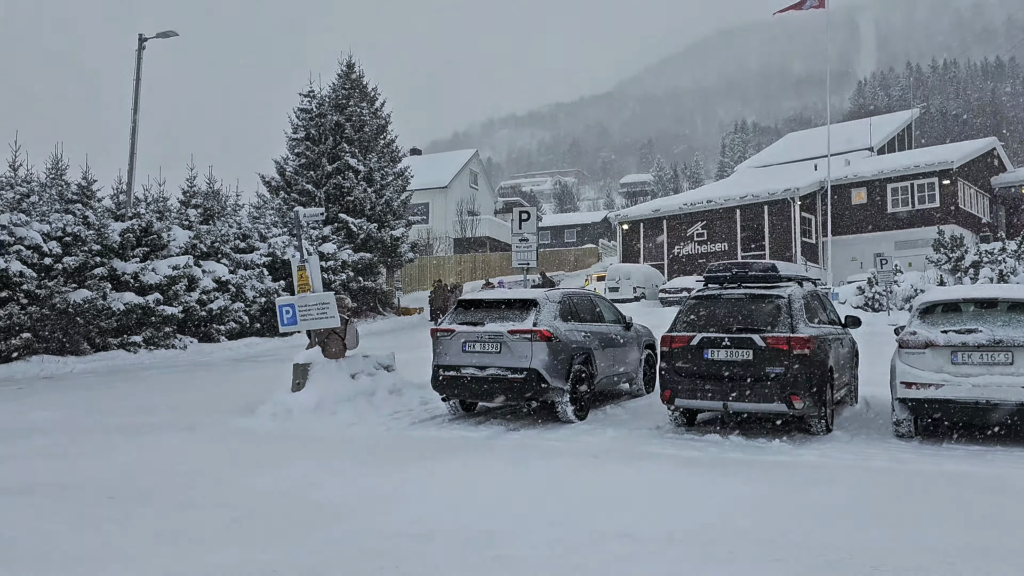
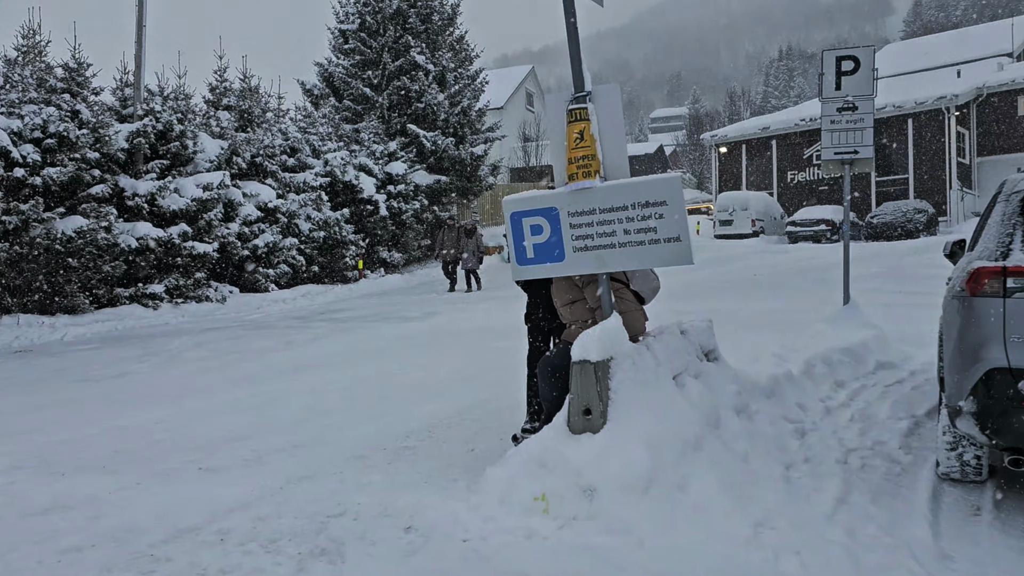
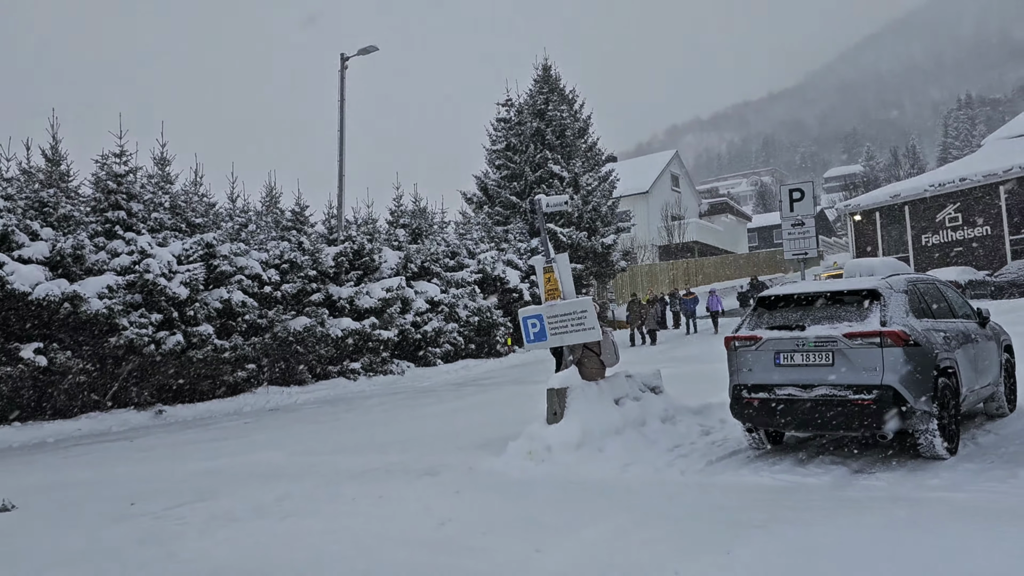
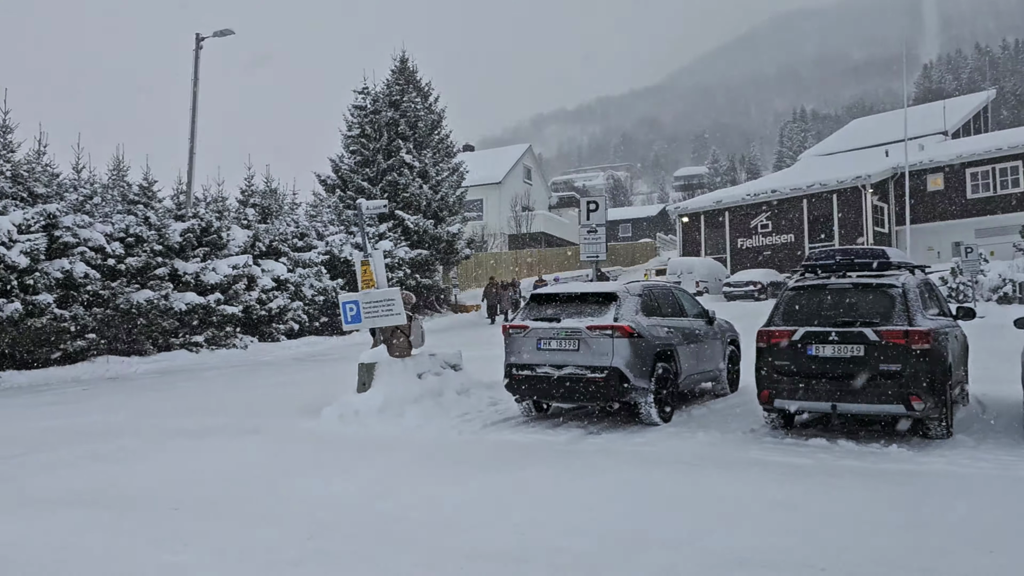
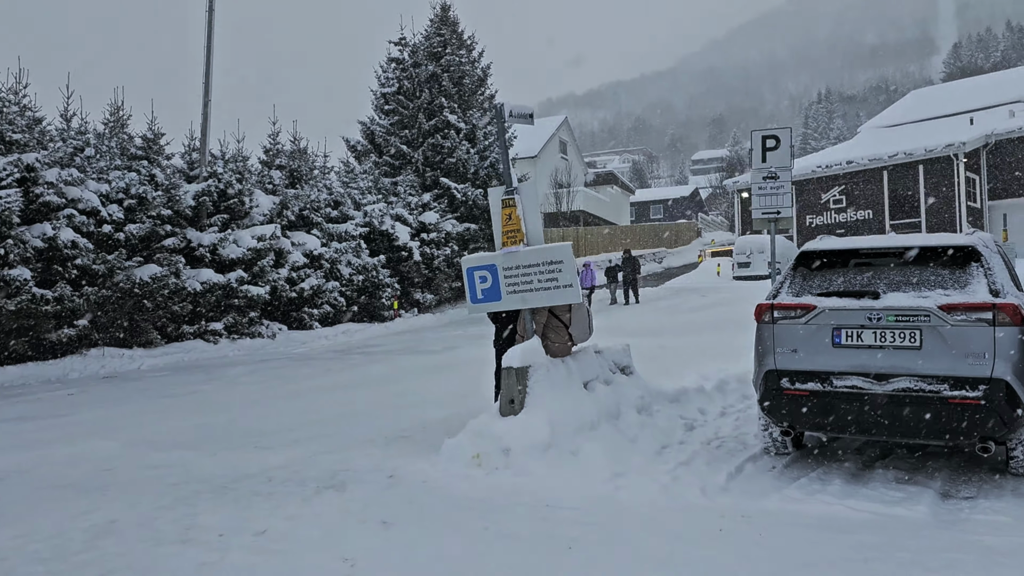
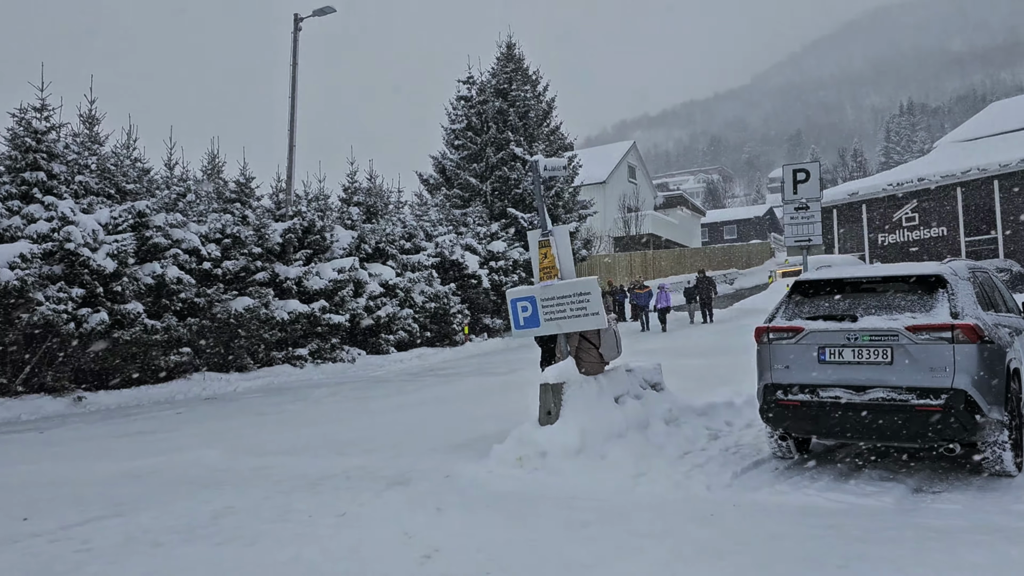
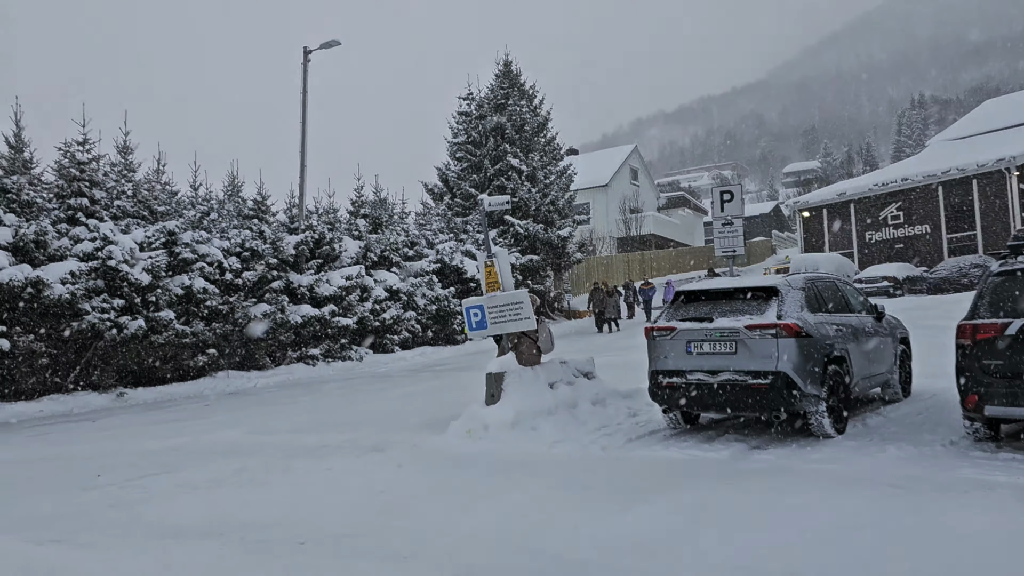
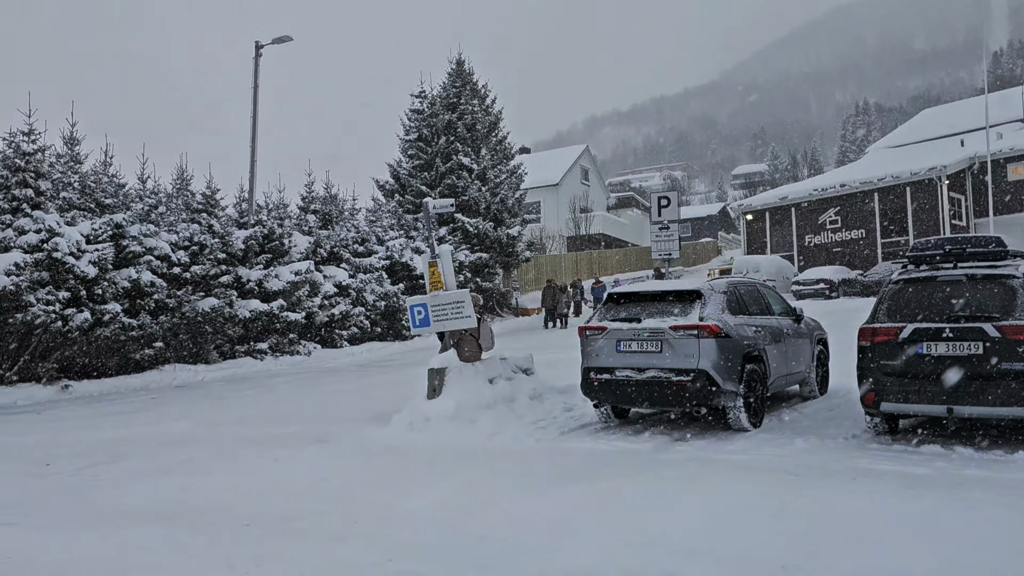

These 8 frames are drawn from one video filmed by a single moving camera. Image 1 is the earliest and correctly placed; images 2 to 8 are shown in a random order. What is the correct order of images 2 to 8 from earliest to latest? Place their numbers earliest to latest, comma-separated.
4, 8, 7, 3, 6, 5, 2
